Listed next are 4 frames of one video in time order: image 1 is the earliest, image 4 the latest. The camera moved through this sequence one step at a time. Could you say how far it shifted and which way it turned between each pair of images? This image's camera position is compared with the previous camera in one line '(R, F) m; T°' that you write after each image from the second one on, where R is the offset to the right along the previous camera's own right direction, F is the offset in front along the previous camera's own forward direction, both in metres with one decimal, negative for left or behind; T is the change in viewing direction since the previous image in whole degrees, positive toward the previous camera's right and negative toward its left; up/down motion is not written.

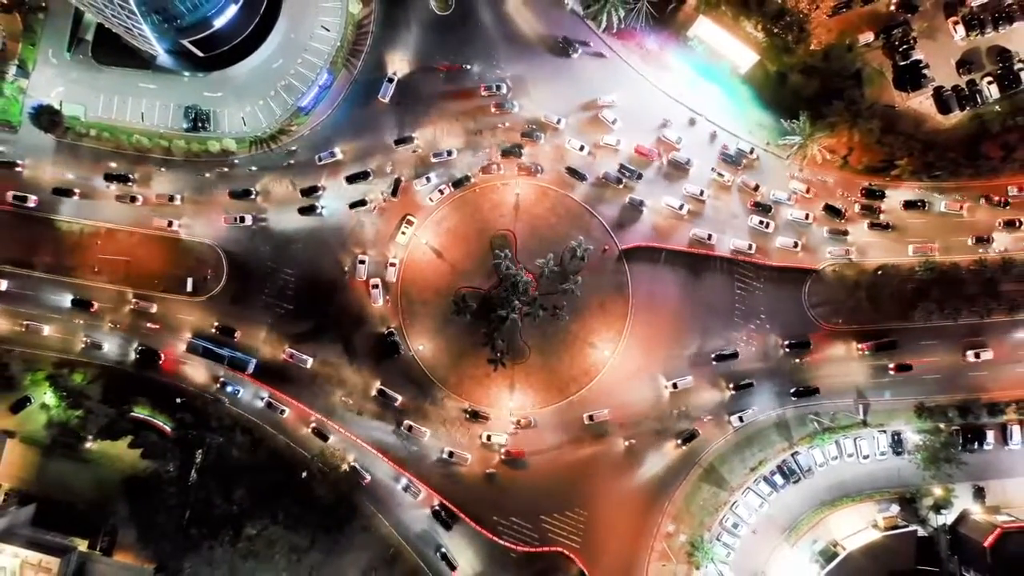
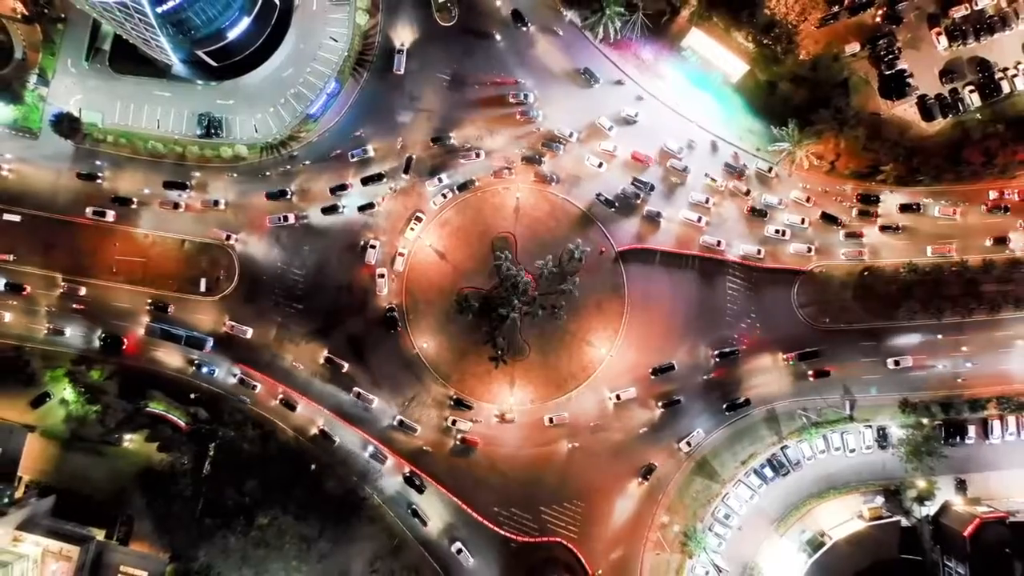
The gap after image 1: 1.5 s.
(-0.1, -2.1) m; 0°
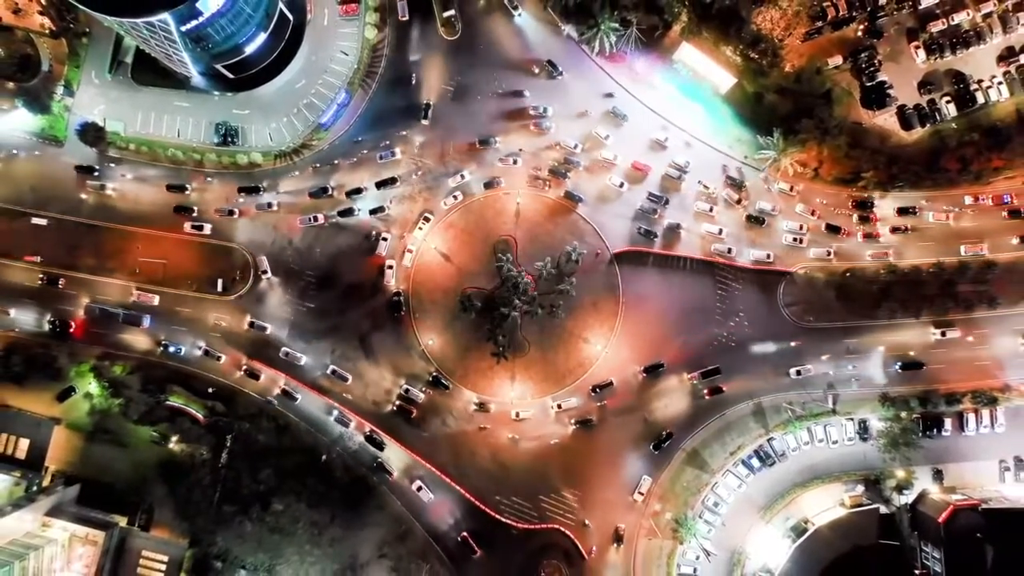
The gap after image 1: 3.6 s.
(-0.1, -2.9) m; 0°
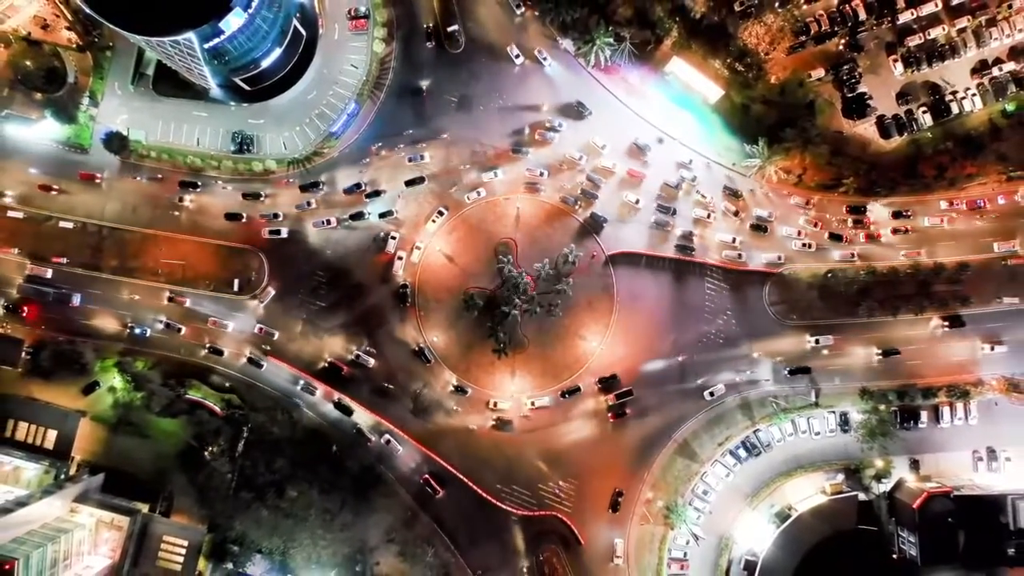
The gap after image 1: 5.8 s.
(-0.1, -3.2) m; 0°
